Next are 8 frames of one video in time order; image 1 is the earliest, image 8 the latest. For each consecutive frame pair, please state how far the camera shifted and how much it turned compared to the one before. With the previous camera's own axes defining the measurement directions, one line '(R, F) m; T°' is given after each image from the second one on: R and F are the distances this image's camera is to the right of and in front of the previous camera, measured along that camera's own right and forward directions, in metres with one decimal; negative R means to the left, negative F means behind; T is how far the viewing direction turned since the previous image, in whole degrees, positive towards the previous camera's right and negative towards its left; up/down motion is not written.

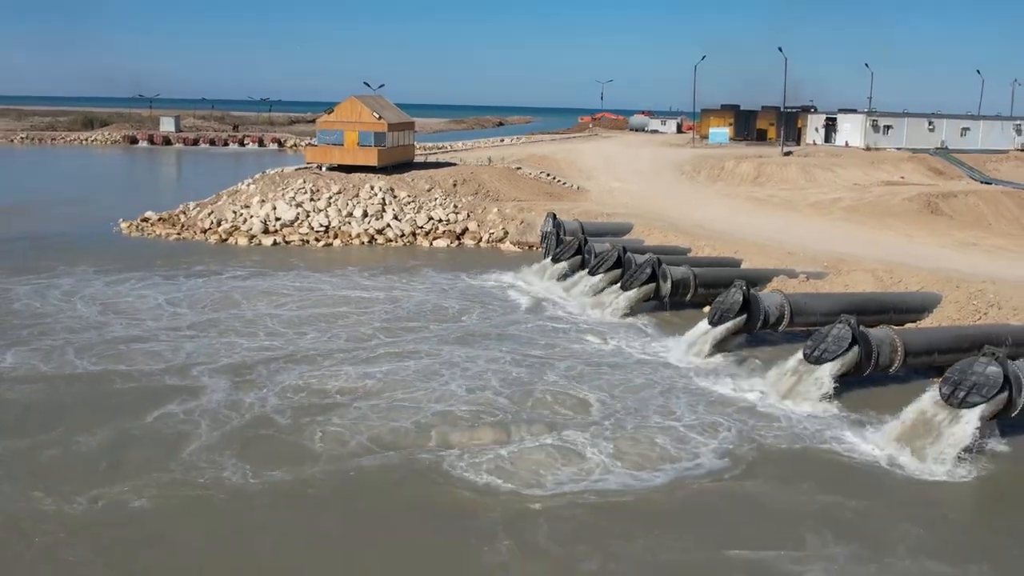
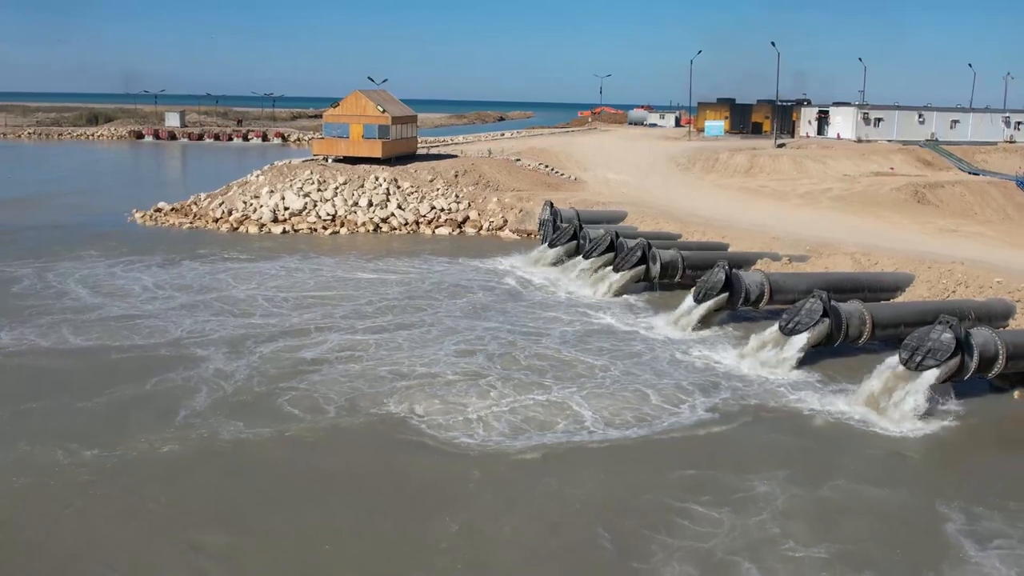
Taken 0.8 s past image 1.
(+0.1, -1.1) m; 0°
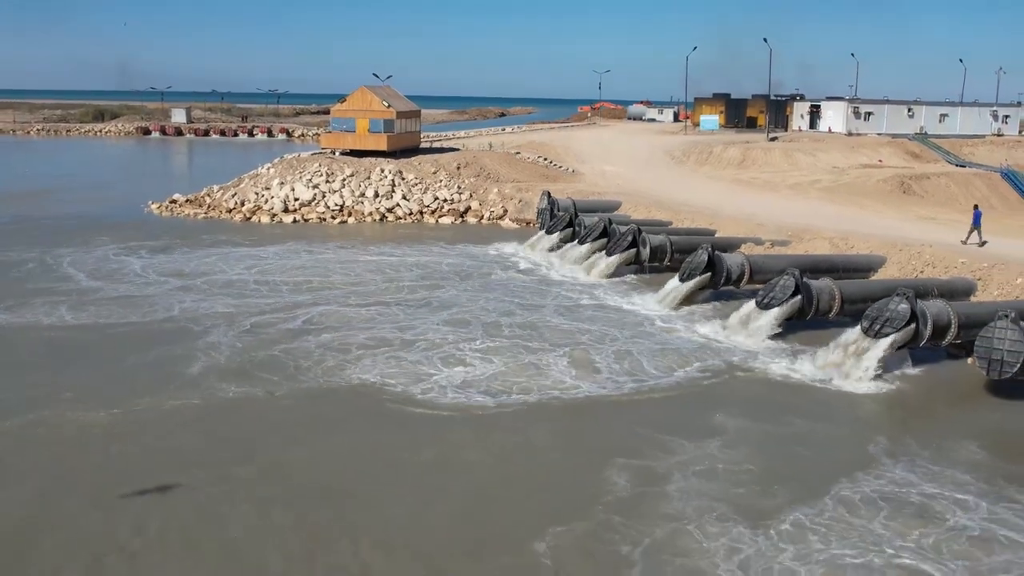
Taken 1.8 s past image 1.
(+0.1, -1.3) m; 0°
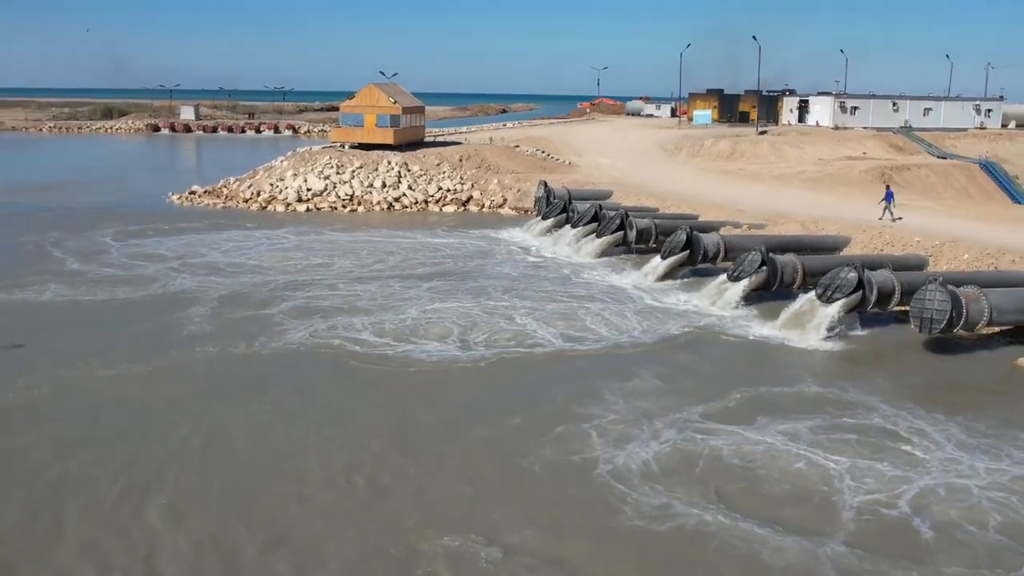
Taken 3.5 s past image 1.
(+0.1, -1.9) m; 0°
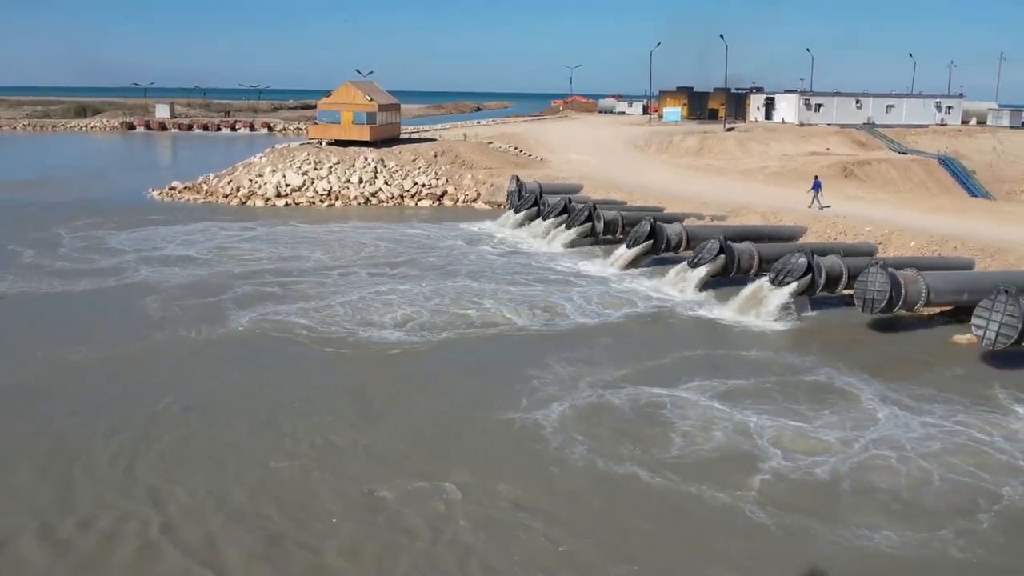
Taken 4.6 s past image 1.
(+0.1, -1.0) m; +1°
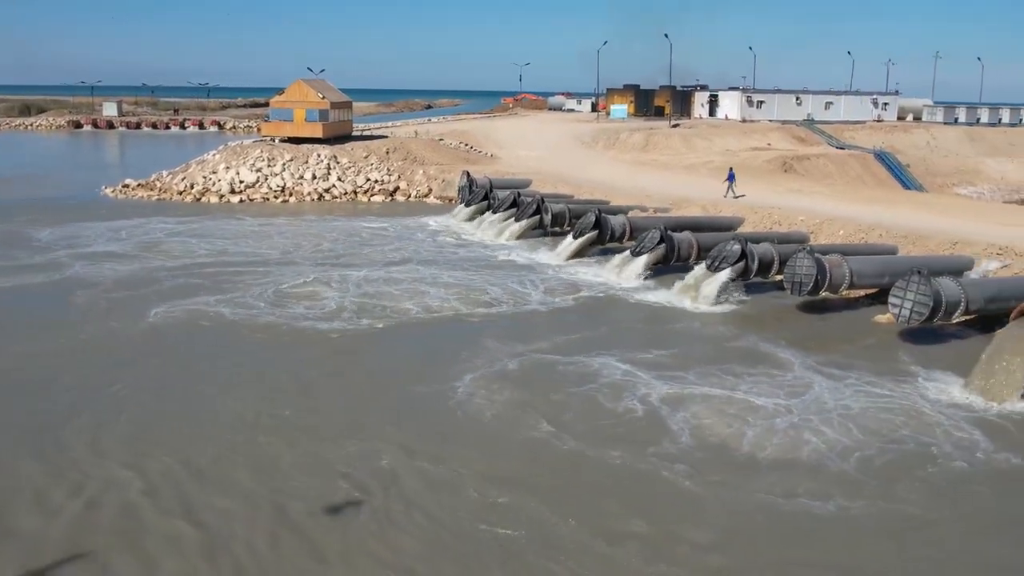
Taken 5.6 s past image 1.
(0.0, -0.8) m; +3°
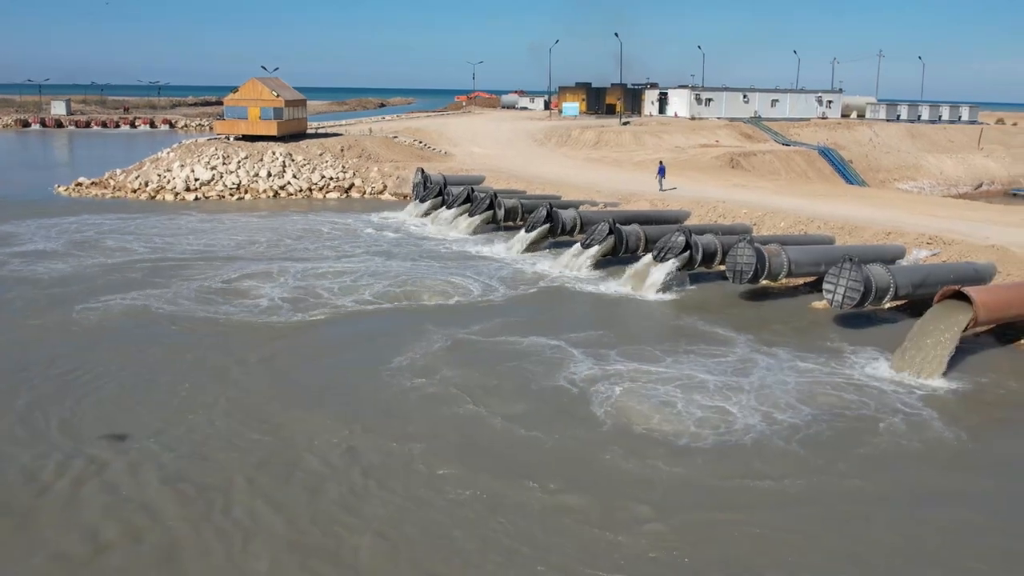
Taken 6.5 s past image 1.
(0.0, -0.6) m; +3°
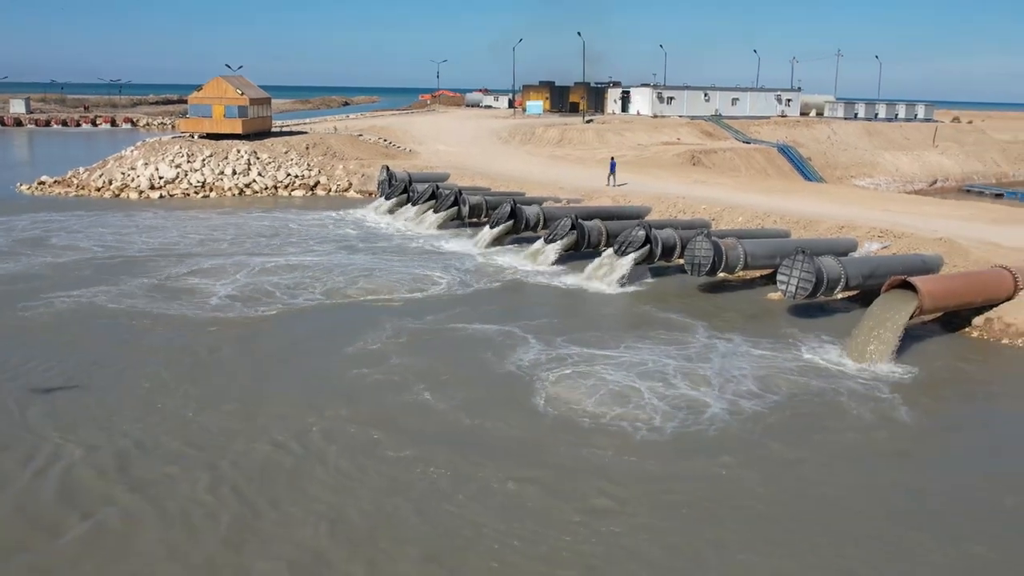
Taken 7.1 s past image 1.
(0.0, -0.4) m; +2°
